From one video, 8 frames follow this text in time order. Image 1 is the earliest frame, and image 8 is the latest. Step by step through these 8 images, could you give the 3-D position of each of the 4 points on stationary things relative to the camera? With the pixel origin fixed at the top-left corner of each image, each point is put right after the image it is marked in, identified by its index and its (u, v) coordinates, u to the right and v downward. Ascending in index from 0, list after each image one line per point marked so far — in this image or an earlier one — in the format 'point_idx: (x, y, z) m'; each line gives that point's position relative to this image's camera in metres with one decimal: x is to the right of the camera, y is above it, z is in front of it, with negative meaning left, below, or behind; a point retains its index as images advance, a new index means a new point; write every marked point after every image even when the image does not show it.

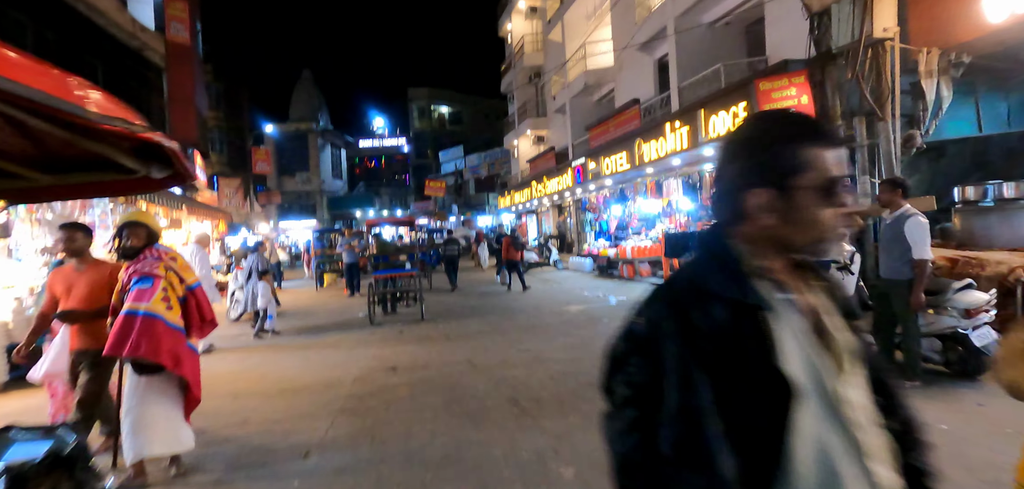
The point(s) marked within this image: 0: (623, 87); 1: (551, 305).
0: (+3.4, +4.9, +16.4) m
1: (+0.7, -1.2, +10.1) m
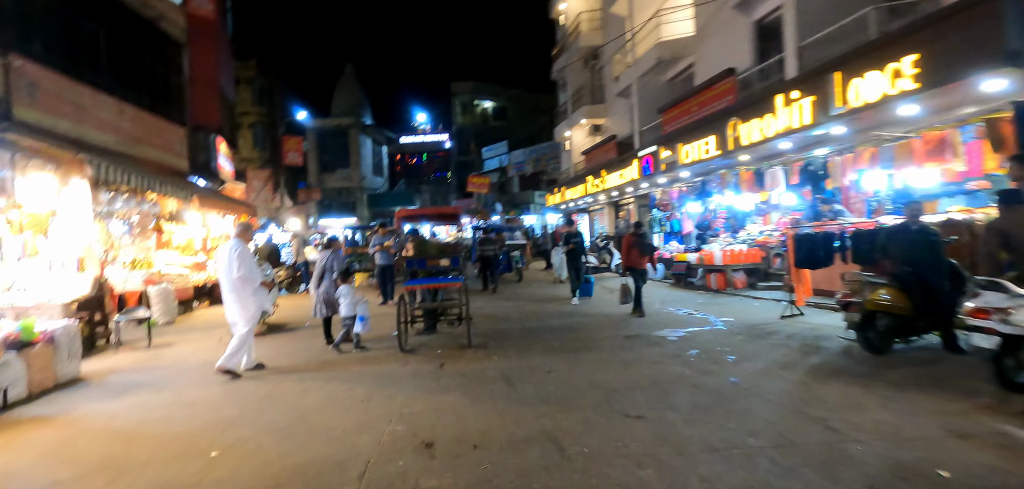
0: (+5.1, +4.8, +13.7) m
1: (+1.8, -1.2, +7.6) m
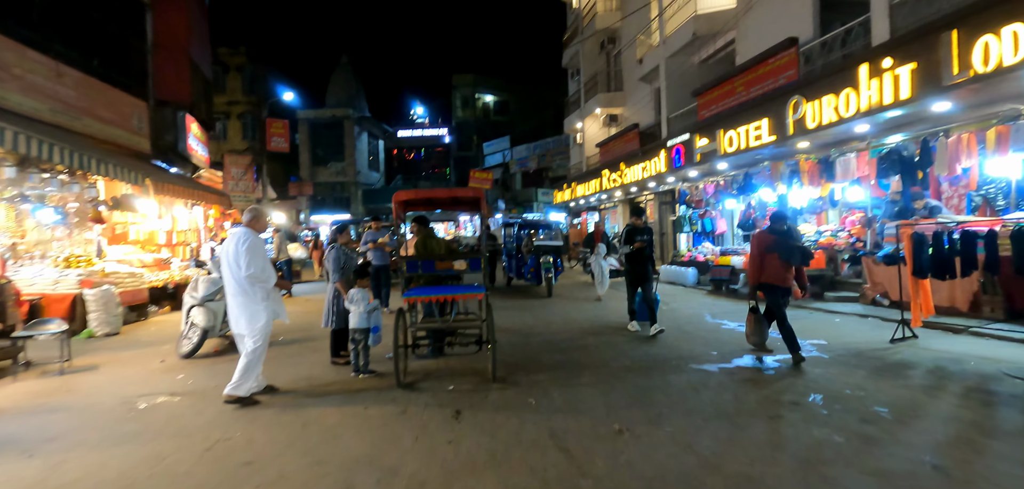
0: (+5.4, +4.8, +11.9) m
1: (+2.1, -1.2, +5.8) m
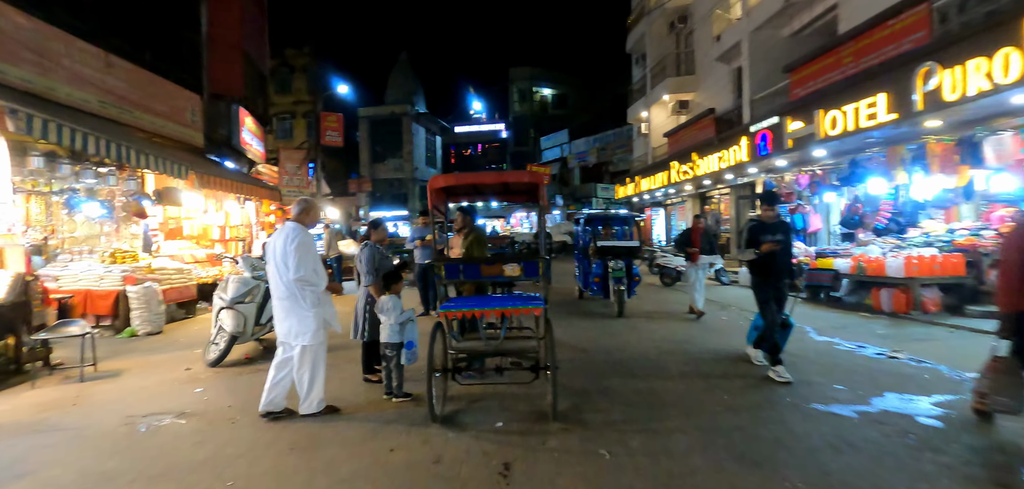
0: (+6.7, +4.7, +10.2) m
1: (+2.7, -1.2, +4.5) m
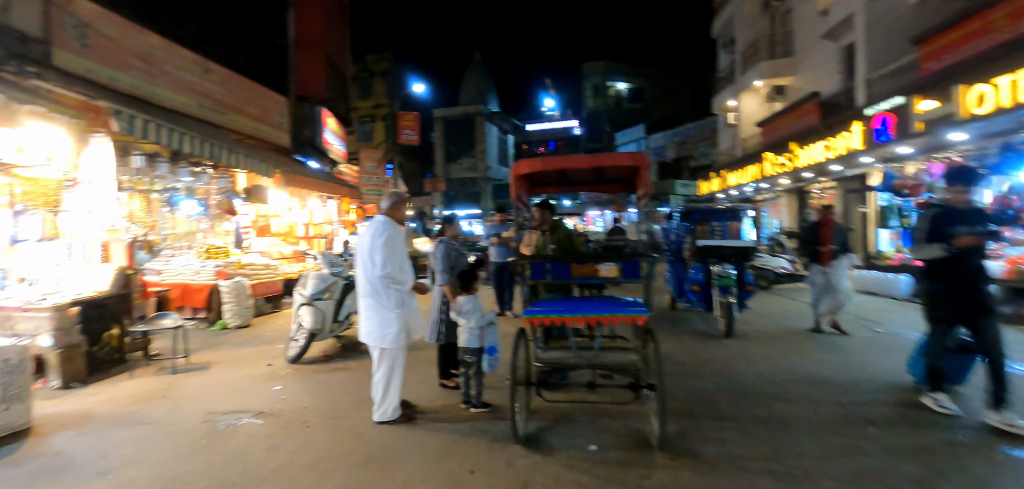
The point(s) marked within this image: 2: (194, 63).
0: (+8.1, +4.8, +8.7) m
1: (+3.4, -1.2, +3.6) m
2: (-5.9, +3.4, +9.9) m
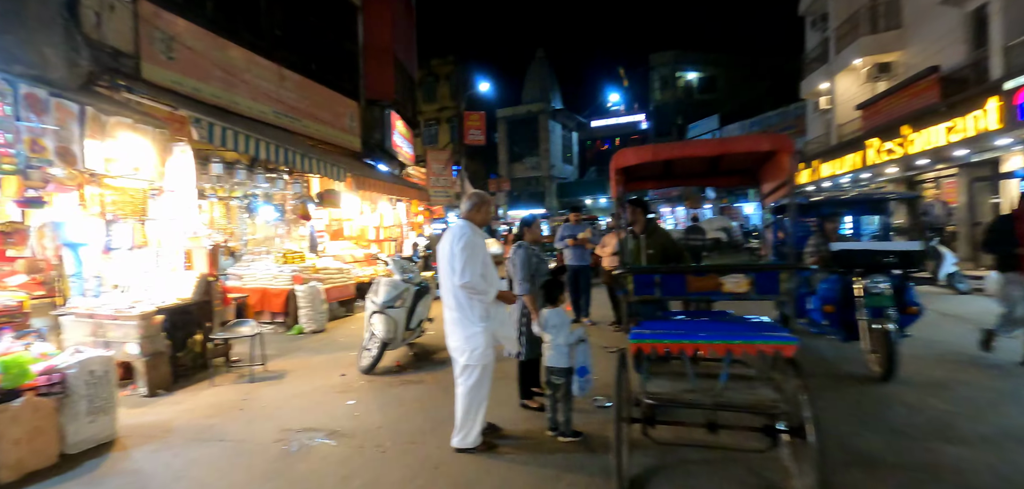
0: (+9.1, +4.8, +7.2) m
1: (+3.9, -1.2, +2.7) m
2: (-4.6, +3.3, +10.0) m
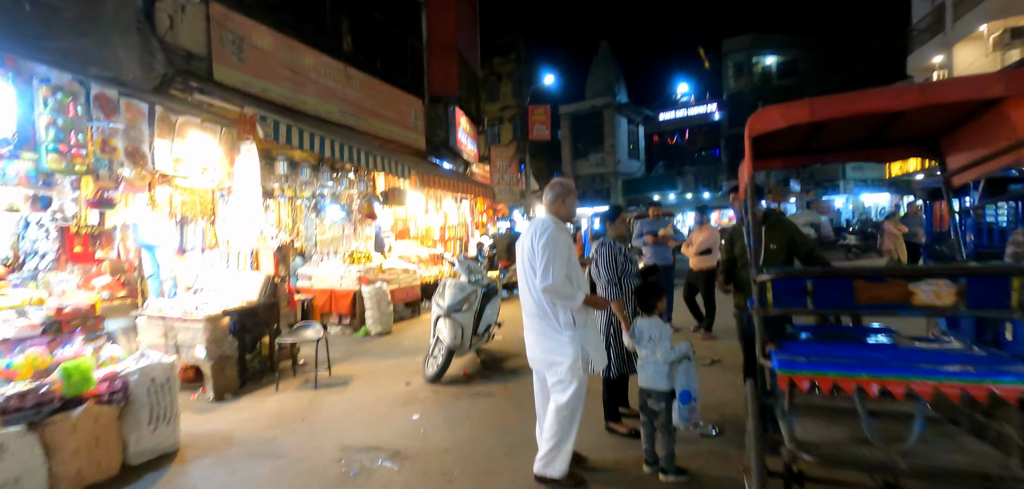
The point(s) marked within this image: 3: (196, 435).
0: (+10.0, +4.9, +5.5) m
1: (+4.3, -1.2, +1.7) m
2: (-3.3, +3.3, +9.9) m
3: (-2.7, -1.6, +4.5) m
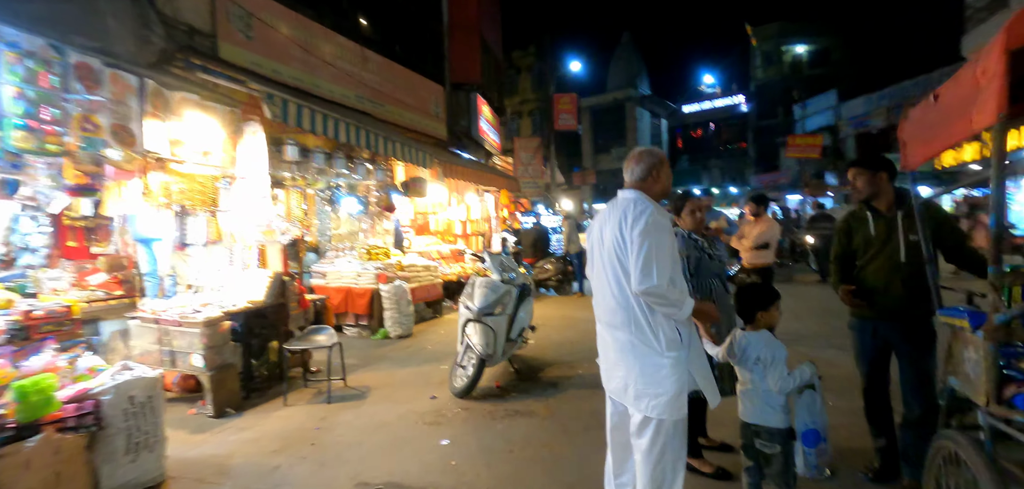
0: (+10.3, +5.0, +4.4) m
1: (+4.6, -1.1, +0.8) m
2: (-2.8, +3.4, +9.2) m
3: (-2.4, -1.6, +3.8) m
